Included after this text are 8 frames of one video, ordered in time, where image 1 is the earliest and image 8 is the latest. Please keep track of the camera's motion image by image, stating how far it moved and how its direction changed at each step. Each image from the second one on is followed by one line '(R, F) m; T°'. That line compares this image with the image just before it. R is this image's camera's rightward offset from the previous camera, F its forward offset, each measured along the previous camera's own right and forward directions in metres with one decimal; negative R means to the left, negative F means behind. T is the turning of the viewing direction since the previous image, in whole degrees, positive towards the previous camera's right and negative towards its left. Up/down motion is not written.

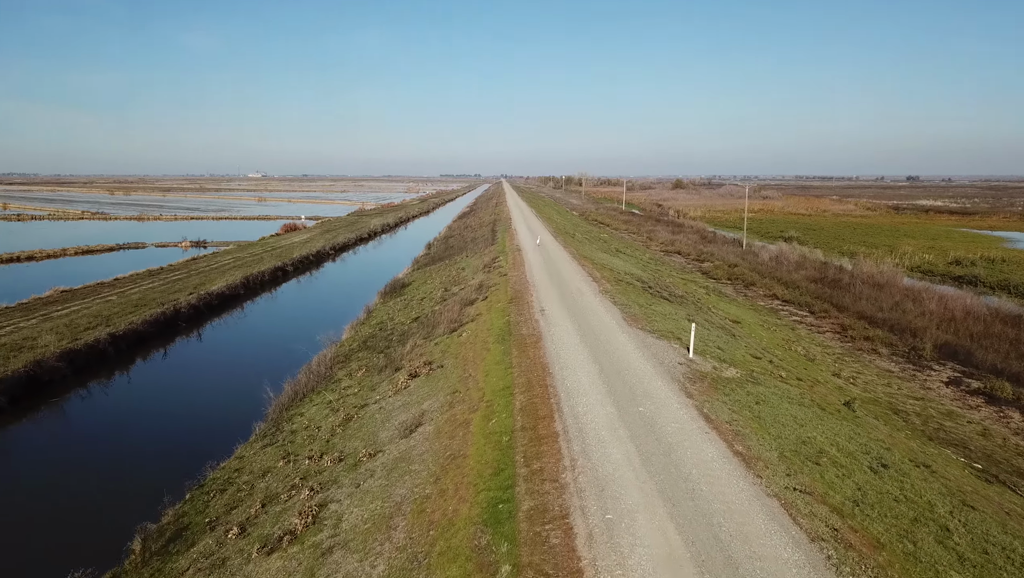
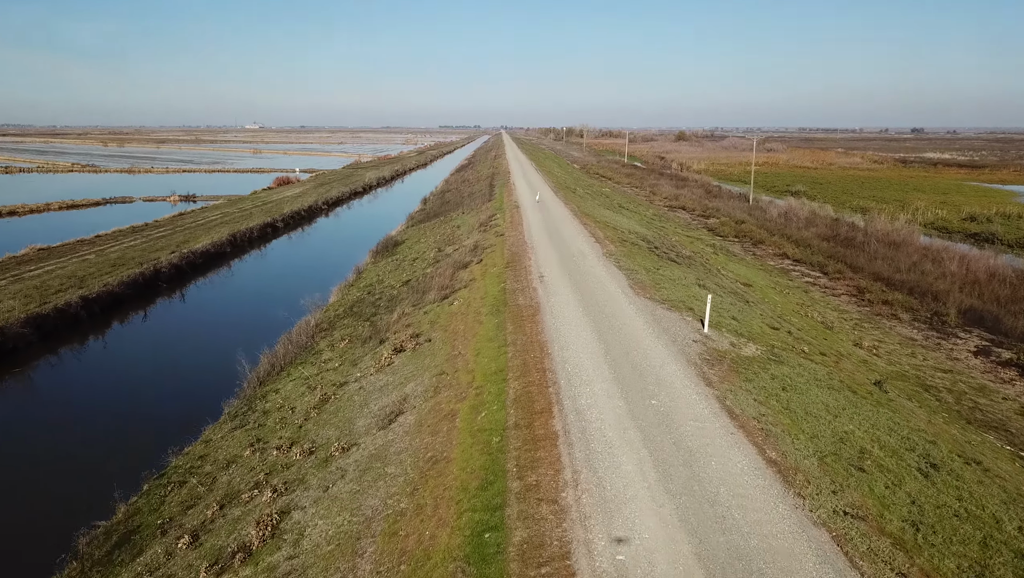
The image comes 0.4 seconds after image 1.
(+0.1, +1.6) m; 0°
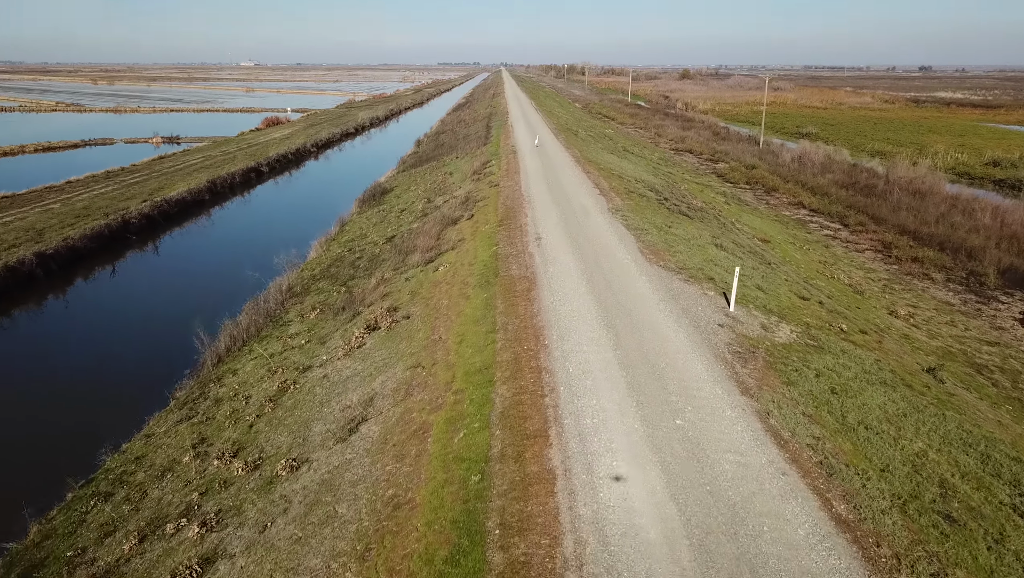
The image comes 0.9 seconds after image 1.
(+0.1, +2.1) m; 0°
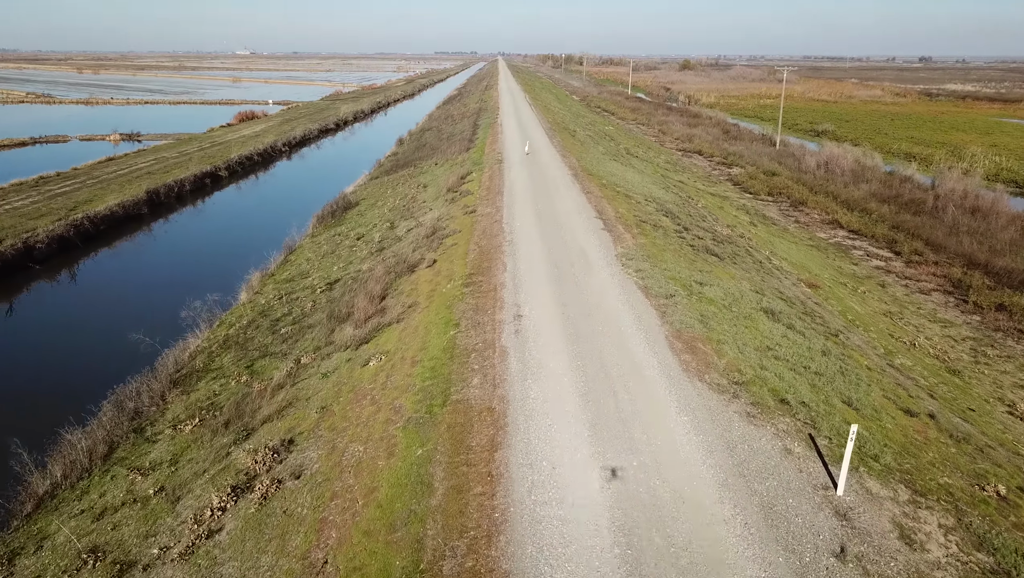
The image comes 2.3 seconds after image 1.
(+0.4, +4.8) m; 0°
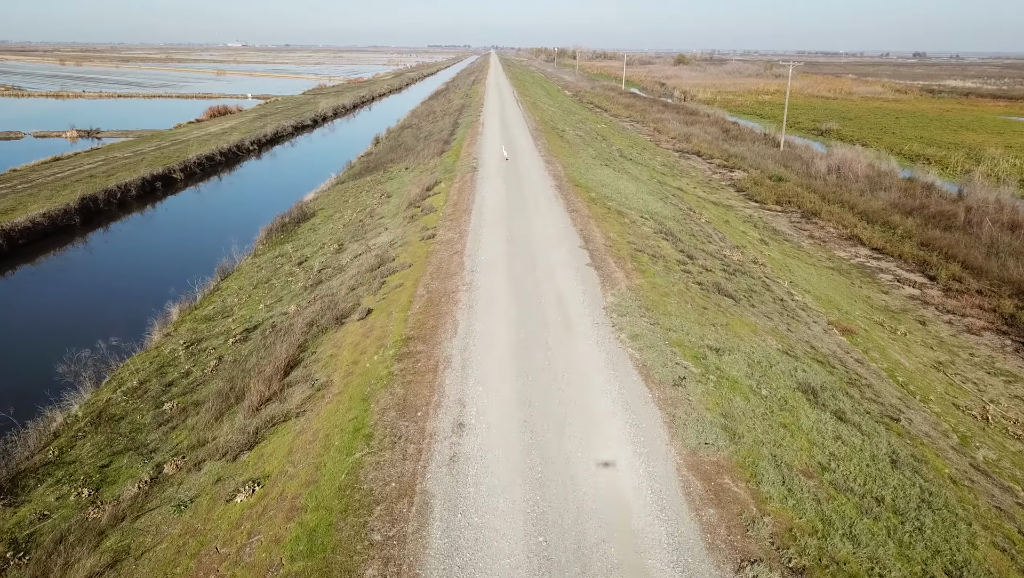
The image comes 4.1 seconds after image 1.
(+0.5, +3.2) m; +1°
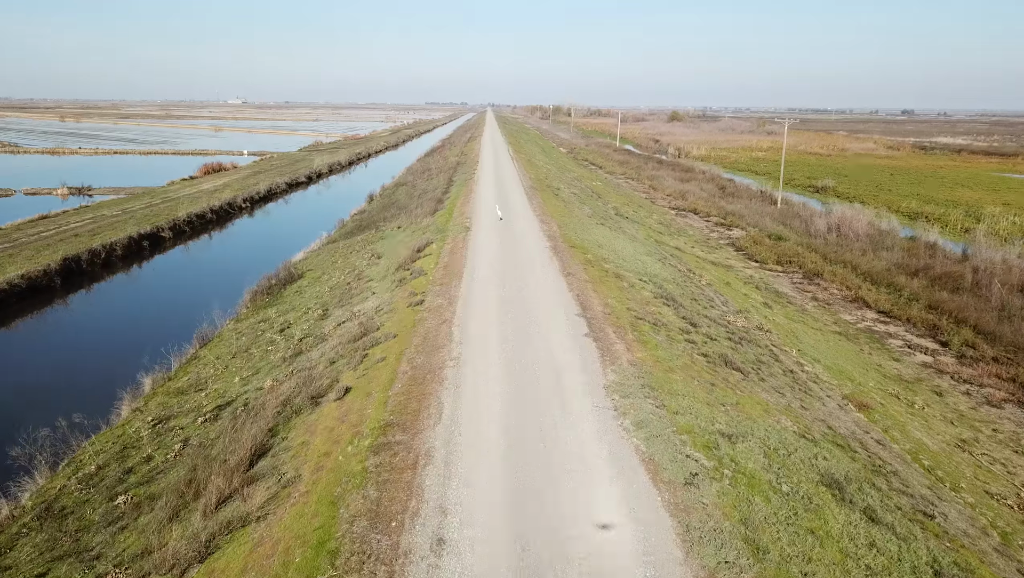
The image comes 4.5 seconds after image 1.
(+0.1, +0.8) m; 0°
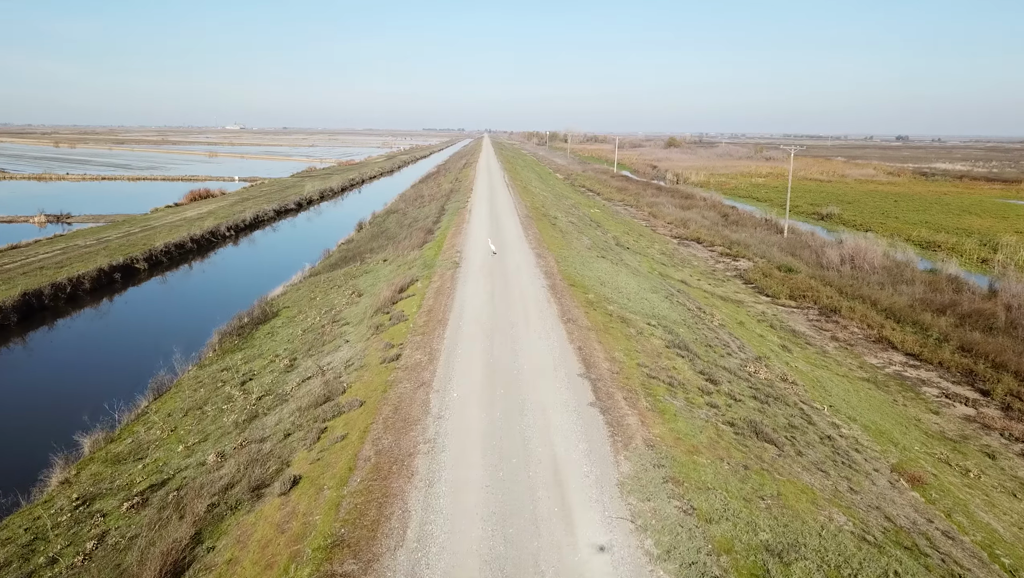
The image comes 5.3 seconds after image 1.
(+0.1, +1.9) m; 0°
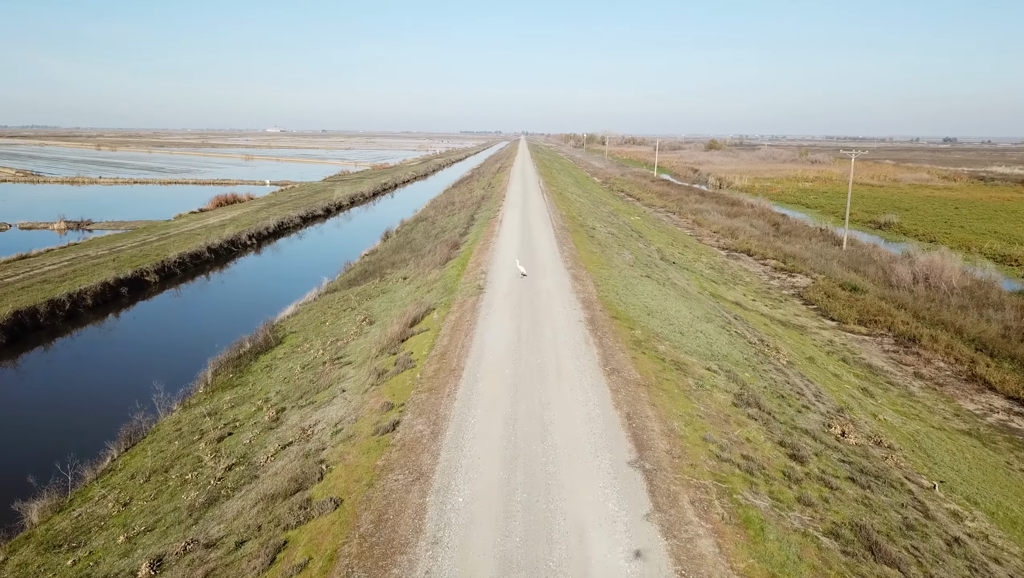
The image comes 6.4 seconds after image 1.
(+0.1, +2.6) m; -3°
